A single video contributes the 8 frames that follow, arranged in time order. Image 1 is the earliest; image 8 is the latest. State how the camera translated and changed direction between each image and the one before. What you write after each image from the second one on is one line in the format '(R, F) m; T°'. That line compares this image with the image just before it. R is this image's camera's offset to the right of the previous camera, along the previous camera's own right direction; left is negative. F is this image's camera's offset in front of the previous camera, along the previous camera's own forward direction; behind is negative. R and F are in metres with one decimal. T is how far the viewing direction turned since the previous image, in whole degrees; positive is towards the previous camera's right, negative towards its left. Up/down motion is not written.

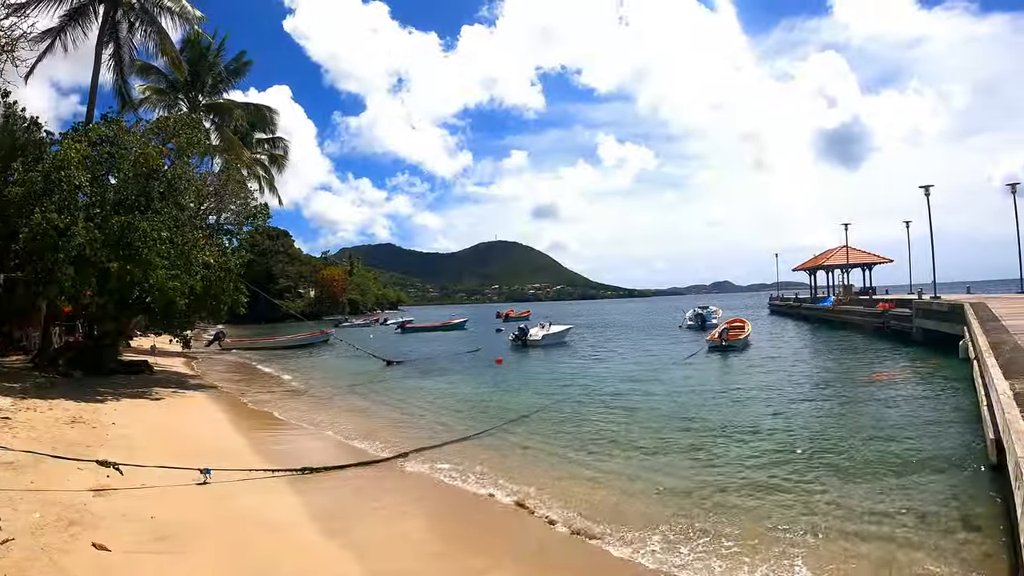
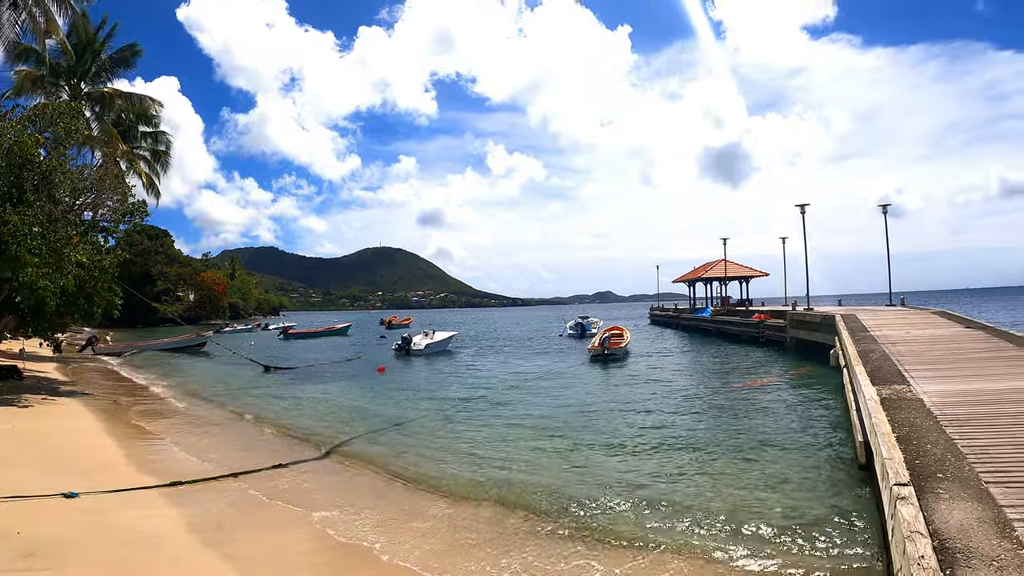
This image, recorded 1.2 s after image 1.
(+1.5, 0.0) m; +5°
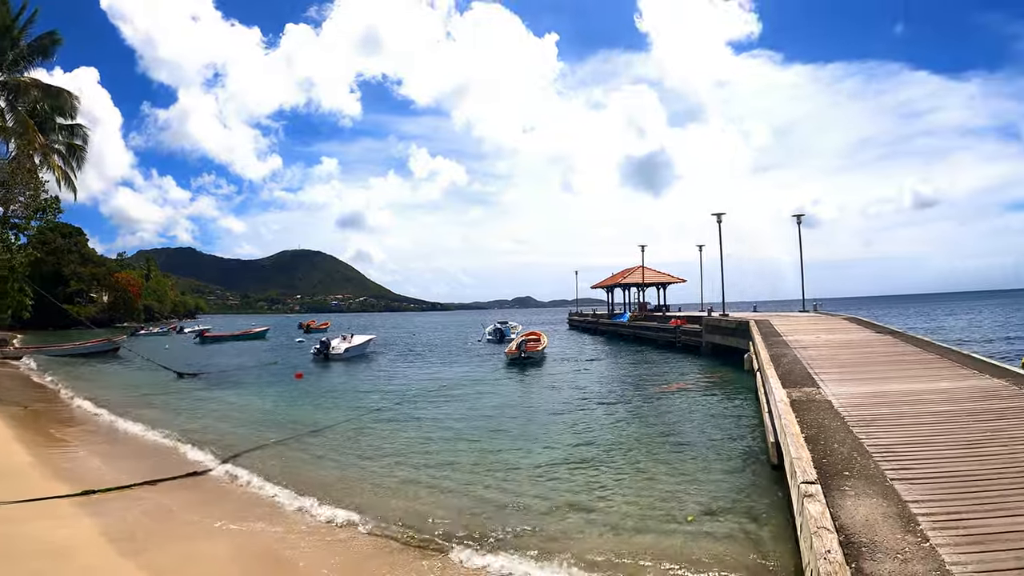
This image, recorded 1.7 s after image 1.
(+1.0, -0.2) m; +4°
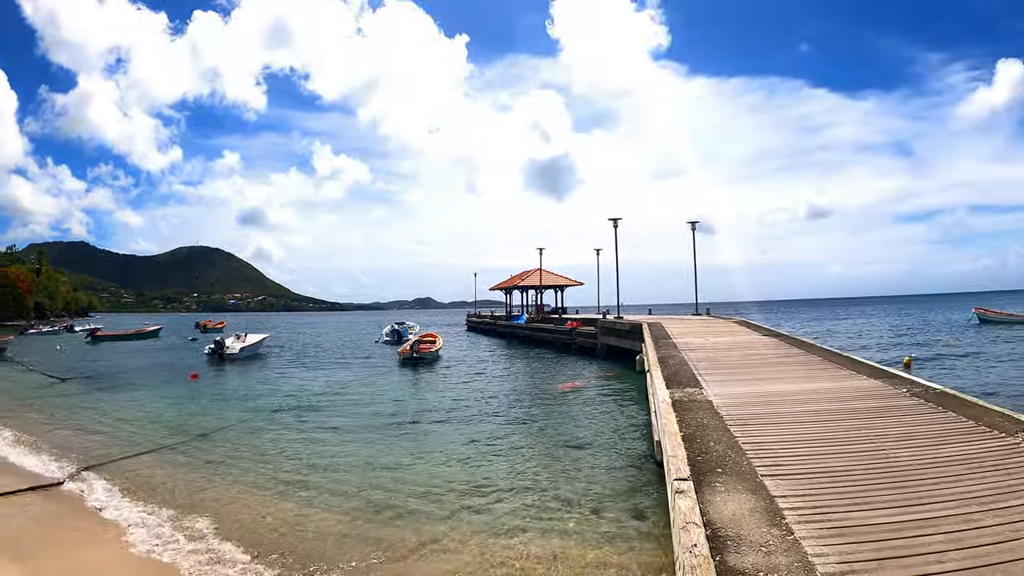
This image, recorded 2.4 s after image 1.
(+0.5, +0.1) m; +8°
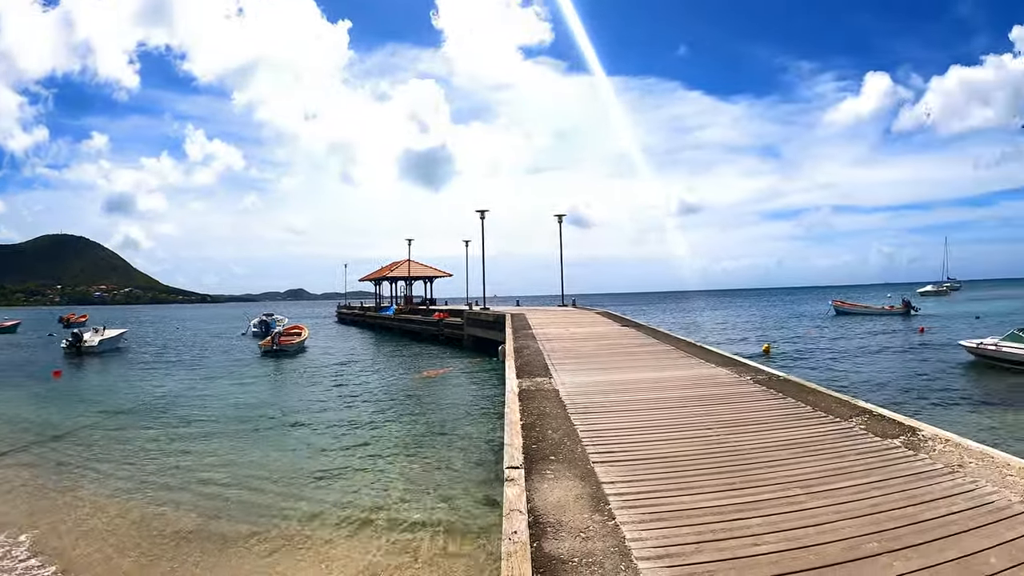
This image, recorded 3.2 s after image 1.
(+0.9, +0.3) m; +9°
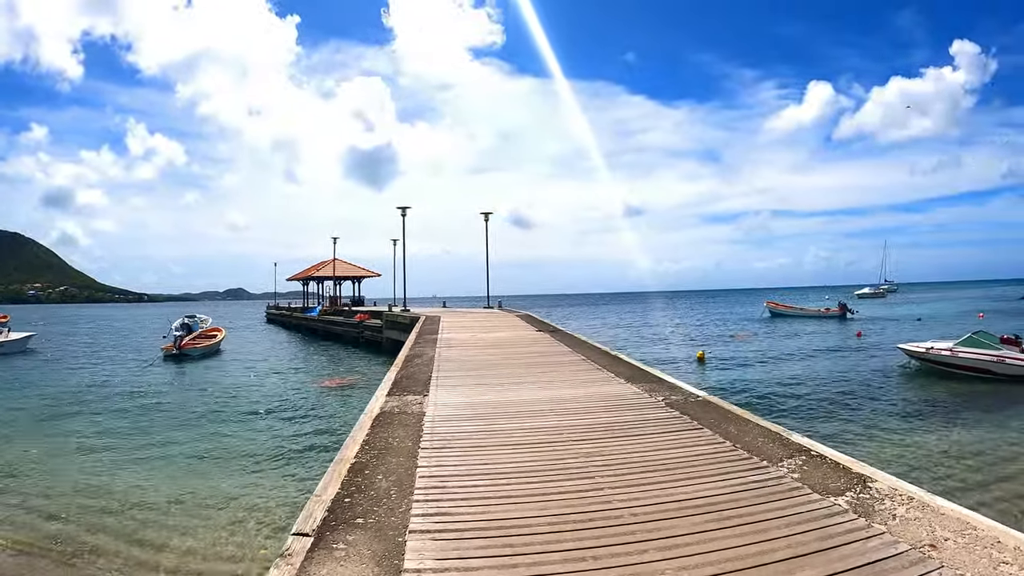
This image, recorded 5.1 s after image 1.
(+0.4, +0.5) m; +4°
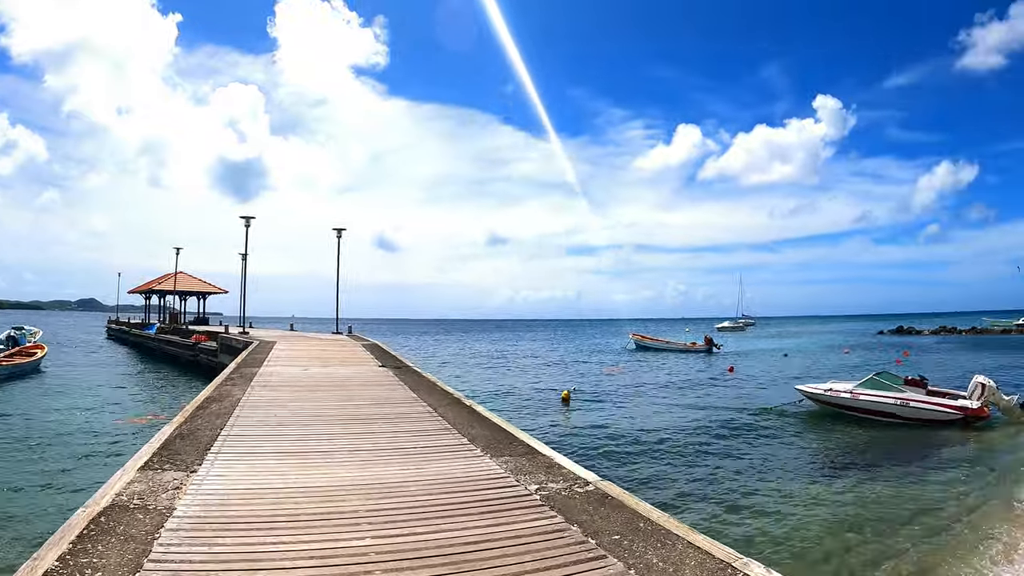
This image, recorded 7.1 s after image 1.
(+0.2, +0.7) m; +11°
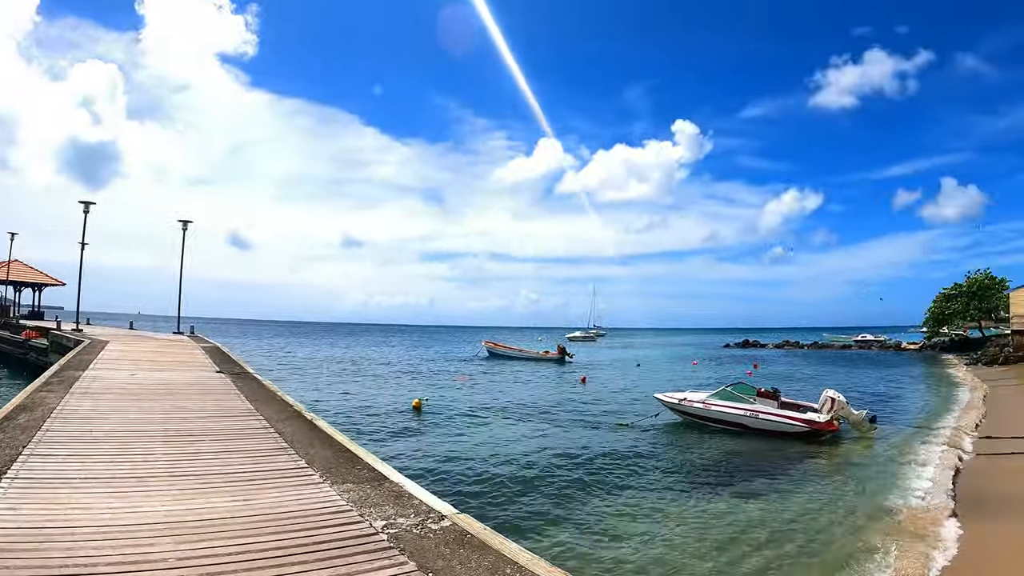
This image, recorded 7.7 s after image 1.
(+0.1, +0.2) m; +10°
